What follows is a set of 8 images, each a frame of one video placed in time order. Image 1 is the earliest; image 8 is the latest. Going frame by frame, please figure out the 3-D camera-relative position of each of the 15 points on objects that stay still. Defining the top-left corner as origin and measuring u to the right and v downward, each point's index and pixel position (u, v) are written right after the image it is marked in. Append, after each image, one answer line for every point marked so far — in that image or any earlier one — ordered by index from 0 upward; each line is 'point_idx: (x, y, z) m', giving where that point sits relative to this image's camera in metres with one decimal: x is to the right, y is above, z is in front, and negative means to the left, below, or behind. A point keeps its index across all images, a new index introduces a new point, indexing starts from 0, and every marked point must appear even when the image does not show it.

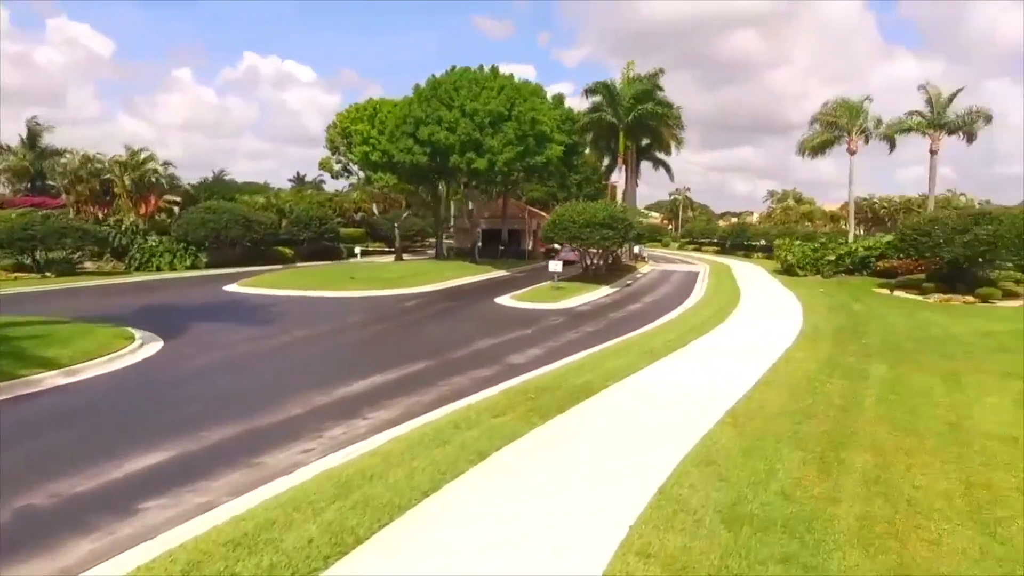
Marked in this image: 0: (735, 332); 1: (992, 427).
0: (+6.9, -1.2, +19.7) m
1: (+8.1, -2.4, +11.0) m
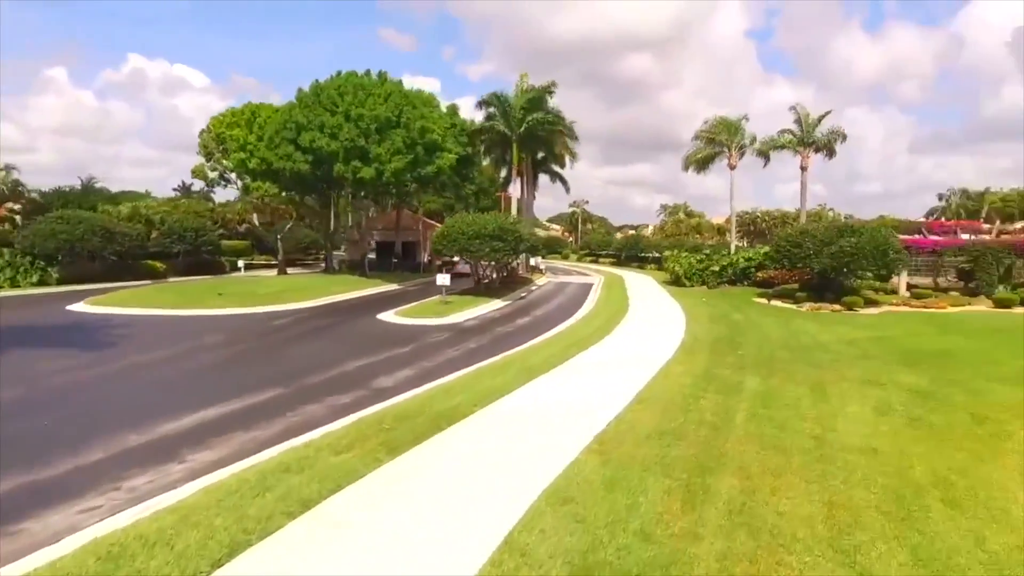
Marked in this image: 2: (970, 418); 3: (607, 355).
0: (+3.2, -1.6, +19.4) m
1: (+5.7, -2.6, +10.9) m
2: (+9.1, -2.6, +13.0) m
3: (+2.5, -1.8, +17.1) m
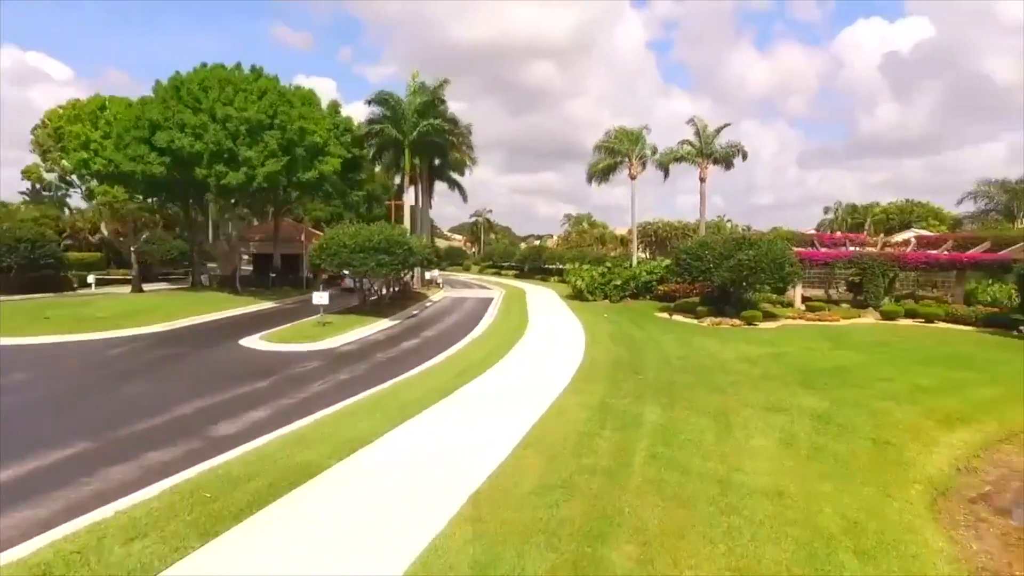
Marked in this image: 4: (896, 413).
0: (+0.1, -2.2, +17.9) m
1: (+3.8, -2.9, +9.9) m
2: (+6.9, -3.0, +12.4) m
3: (-0.3, -2.3, +15.6) m
4: (+8.7, -2.9, +14.8) m
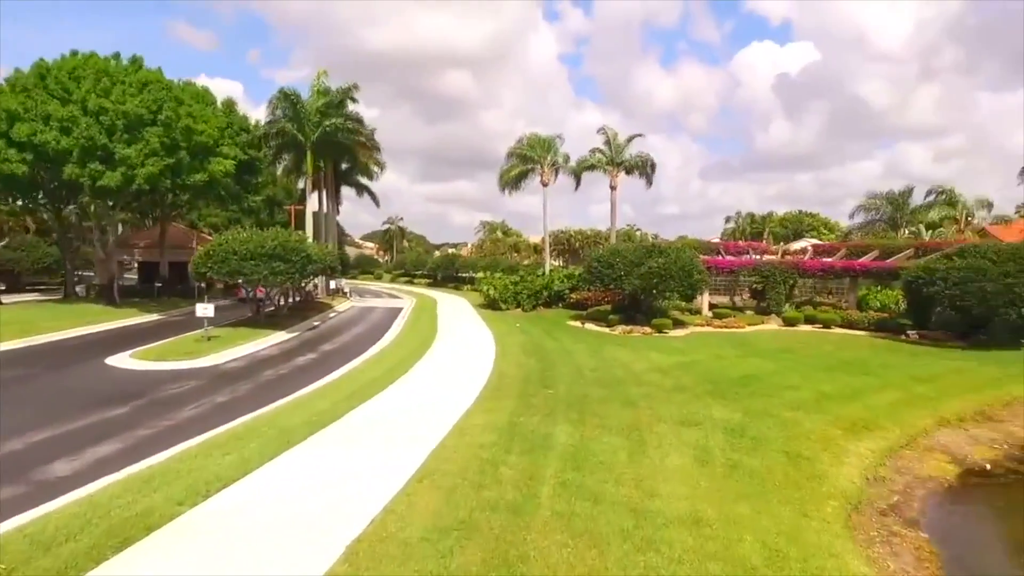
0: (-2.3, -2.4, +16.6) m
1: (+2.3, -3.1, +9.1) m
2: (+5.0, -3.1, +12.0) m
3: (-2.5, -2.5, +14.2) m
4: (+6.6, -3.0, +14.6) m
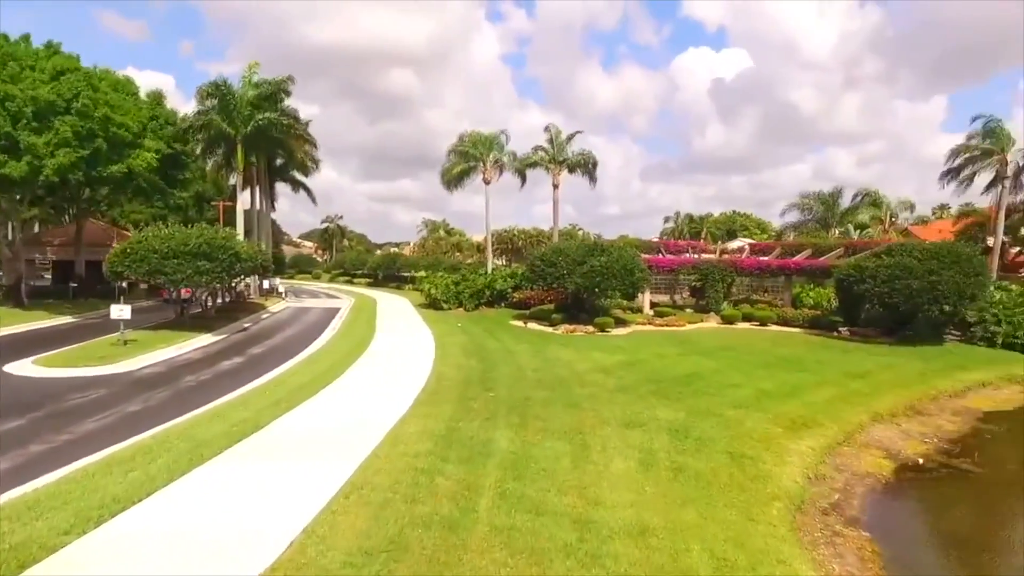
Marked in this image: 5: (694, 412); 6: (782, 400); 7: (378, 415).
0: (-3.8, -2.4, +15.7) m
1: (+1.5, -3.0, +8.6) m
2: (+3.9, -3.1, +11.8) m
3: (-3.8, -2.5, +13.4) m
4: (+5.2, -3.0, +14.5) m
5: (+4.1, -2.8, +14.7) m
6: (+7.1, -3.0, +17.1) m
7: (-2.6, -2.5, +12.8) m
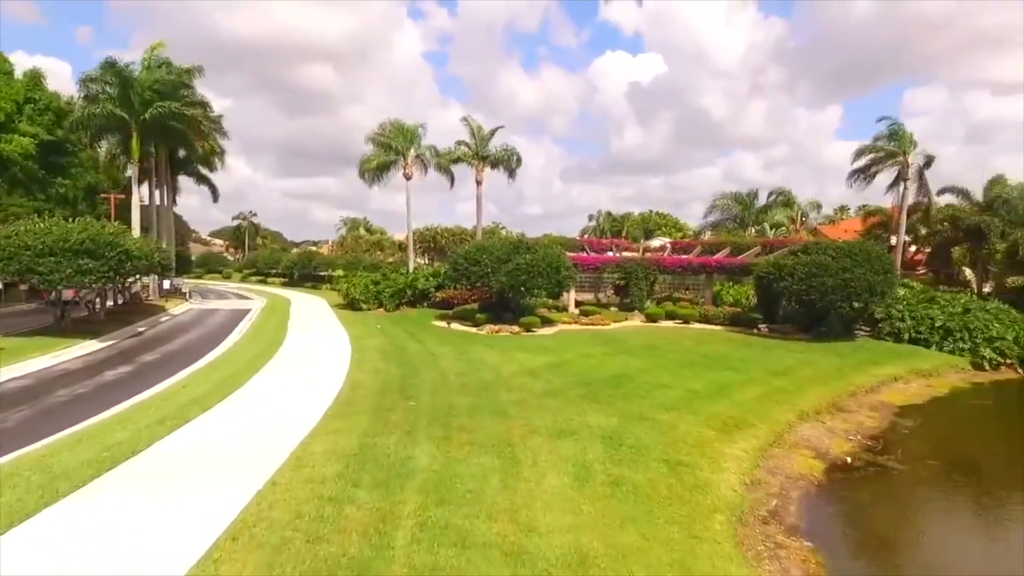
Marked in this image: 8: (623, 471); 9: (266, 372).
0: (-5.5, -2.4, +14.1) m
1: (+0.6, -3.0, +7.7) m
2: (+2.6, -3.1, +11.1) m
3: (-5.2, -2.5, +11.8) m
4: (+3.6, -2.9, +14.0) m
5: (+2.5, -2.8, +14.1) m
6: (+5.1, -2.9, +16.8) m
7: (-4.0, -2.5, +11.3) m
8: (+1.8, -3.0, +10.6) m
9: (-6.5, -2.3, +17.0) m
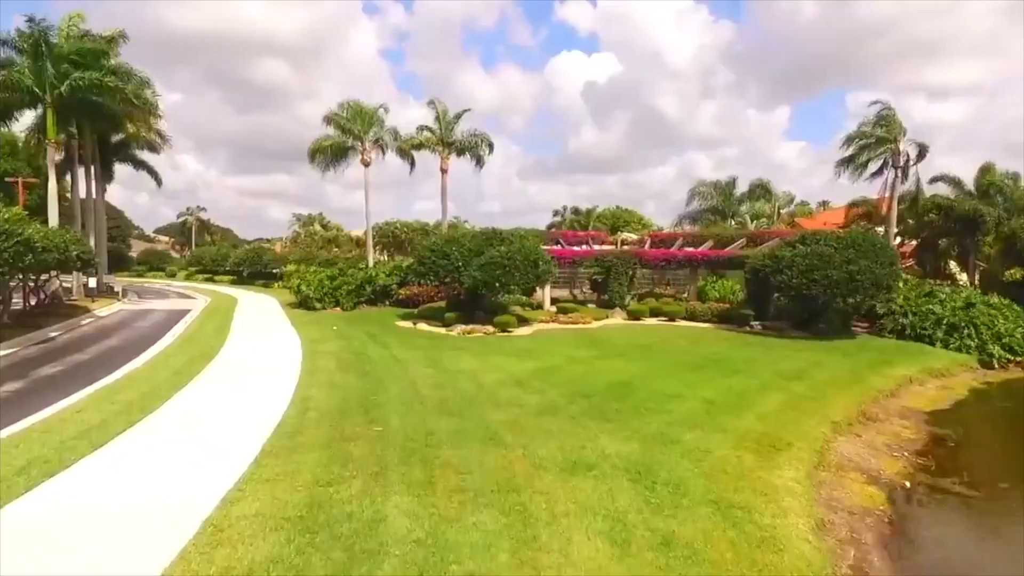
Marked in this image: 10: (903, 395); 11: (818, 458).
0: (-5.6, -2.3, +10.9) m
1: (+0.8, -2.9, +4.9) m
2: (+2.7, -2.9, +8.4) m
3: (-5.2, -2.4, +8.6) m
4: (+3.5, -2.8, +11.3) m
5: (+2.4, -2.6, +11.4) m
6: (+4.8, -2.7, +14.2) m
7: (-3.9, -2.4, +8.2) m
8: (+1.9, -2.9, +7.8) m
9: (-6.8, -2.2, +13.8) m
10: (+11.6, -3.2, +19.2) m
11: (+5.8, -3.3, +12.4) m
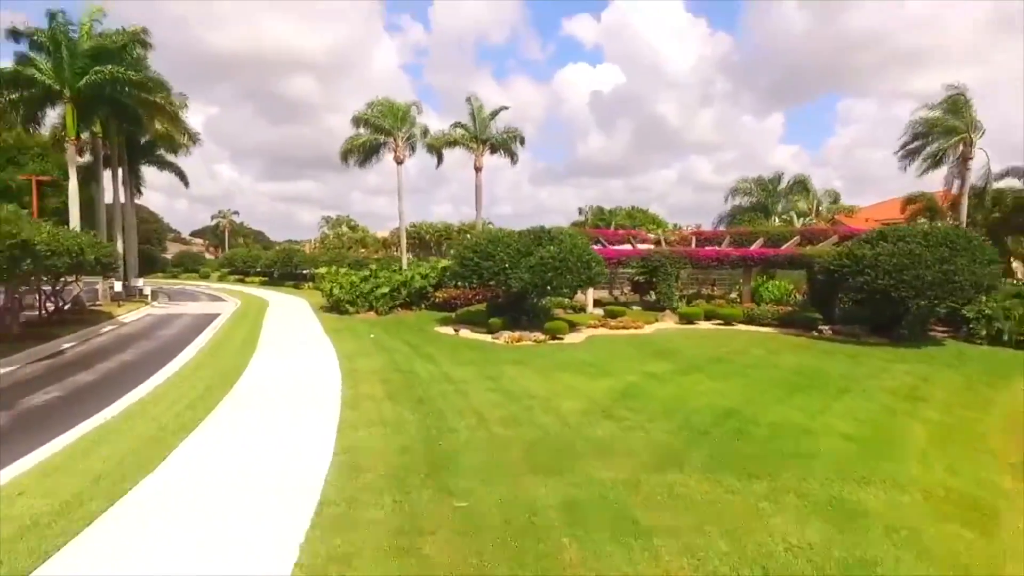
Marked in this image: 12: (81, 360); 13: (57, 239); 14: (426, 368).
0: (-4.1, -2.5, +8.0) m
1: (+2.2, -3.1, +1.8) m
2: (+4.2, -3.1, +5.2) m
3: (-3.7, -2.6, +5.7) m
4: (+5.1, -3.0, +8.1) m
5: (+4.0, -2.8, +8.2) m
6: (+6.5, -2.9, +10.9) m
7: (-2.5, -2.6, +5.3) m
8: (+3.4, -3.0, +4.7) m
9: (-5.1, -2.4, +10.9) m
10: (+13.5, -3.2, +15.7) m
11: (+7.5, -3.4, +9.1) m
12: (-12.6, -2.1, +18.9) m
13: (-13.9, +1.6, +19.8) m
14: (-2.1, -2.0, +16.6) m
